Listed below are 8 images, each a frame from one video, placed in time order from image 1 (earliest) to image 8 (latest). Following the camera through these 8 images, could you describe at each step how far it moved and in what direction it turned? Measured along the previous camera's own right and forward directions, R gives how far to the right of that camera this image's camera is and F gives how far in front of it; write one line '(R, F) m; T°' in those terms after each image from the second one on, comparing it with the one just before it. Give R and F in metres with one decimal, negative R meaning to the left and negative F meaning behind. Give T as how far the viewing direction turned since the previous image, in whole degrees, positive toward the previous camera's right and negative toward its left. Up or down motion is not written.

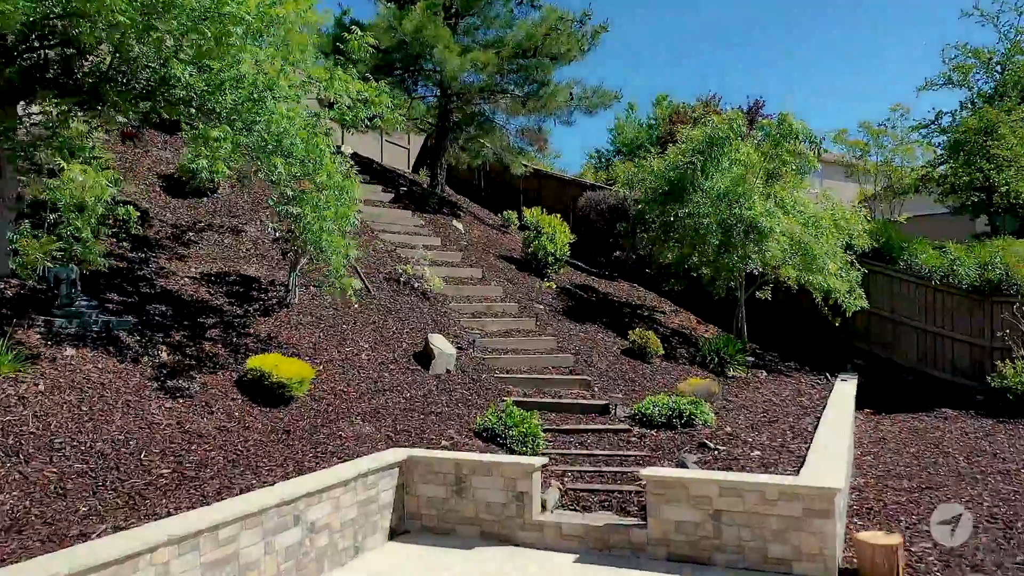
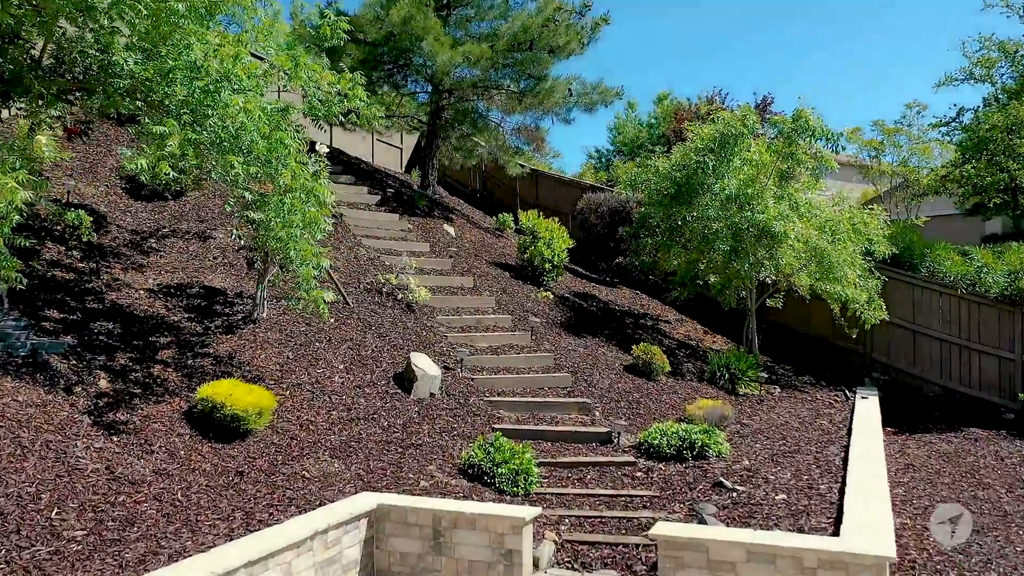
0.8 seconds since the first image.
(+0.1, +0.6) m; 0°
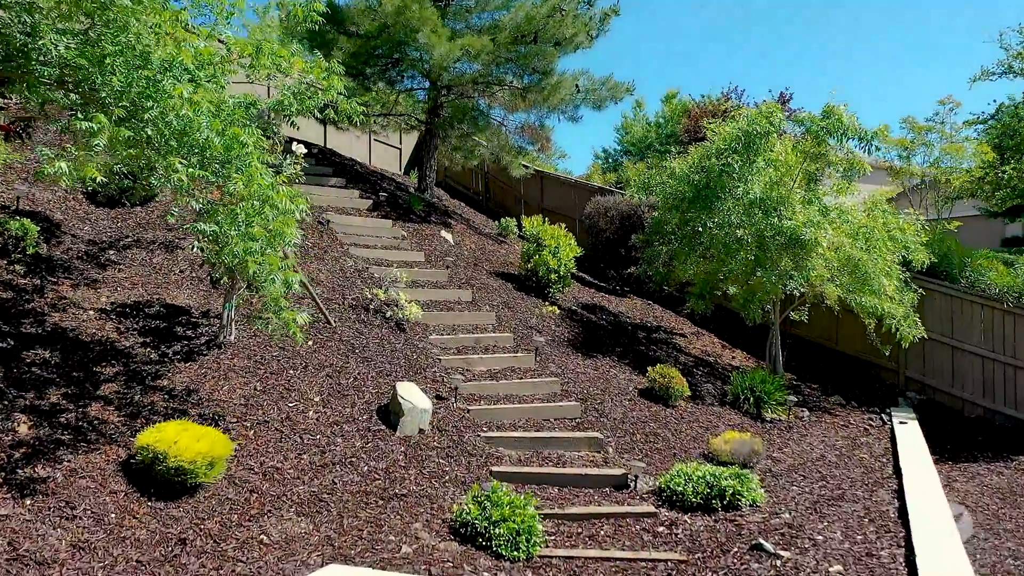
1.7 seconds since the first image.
(0.0, +0.7) m; 0°
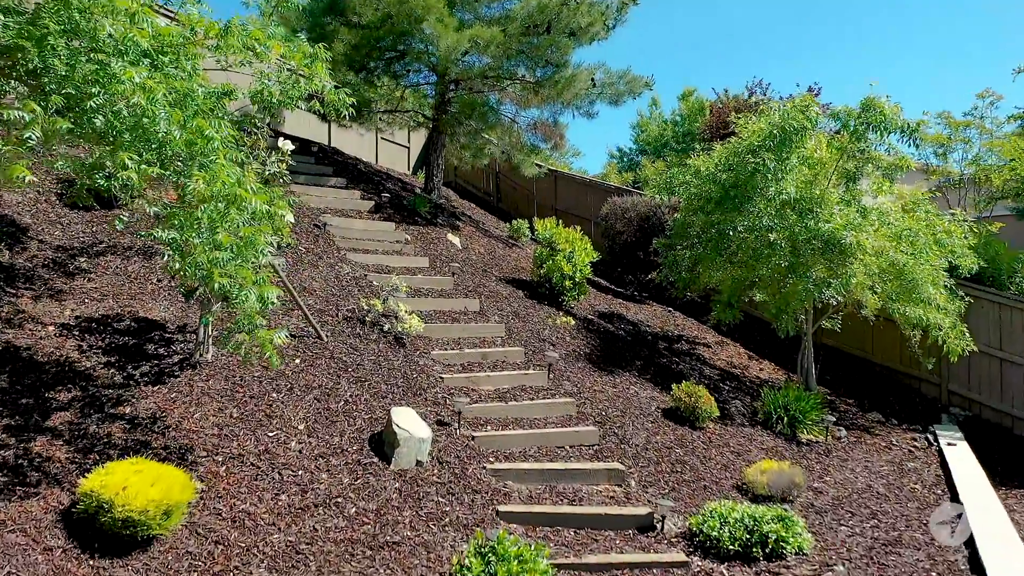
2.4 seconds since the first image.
(0.0, +0.6) m; -1°
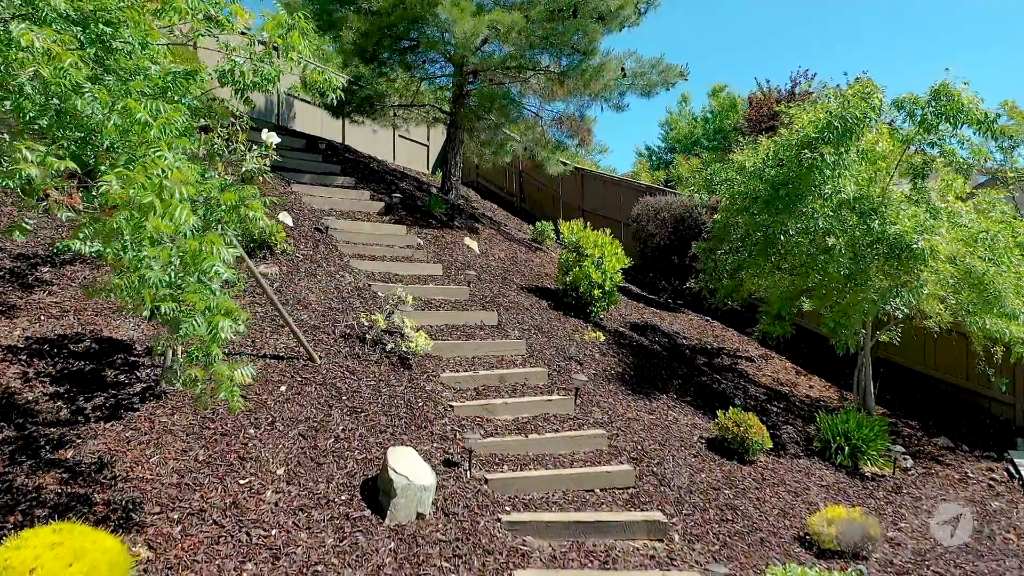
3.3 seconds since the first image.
(0.0, +0.7) m; -2°
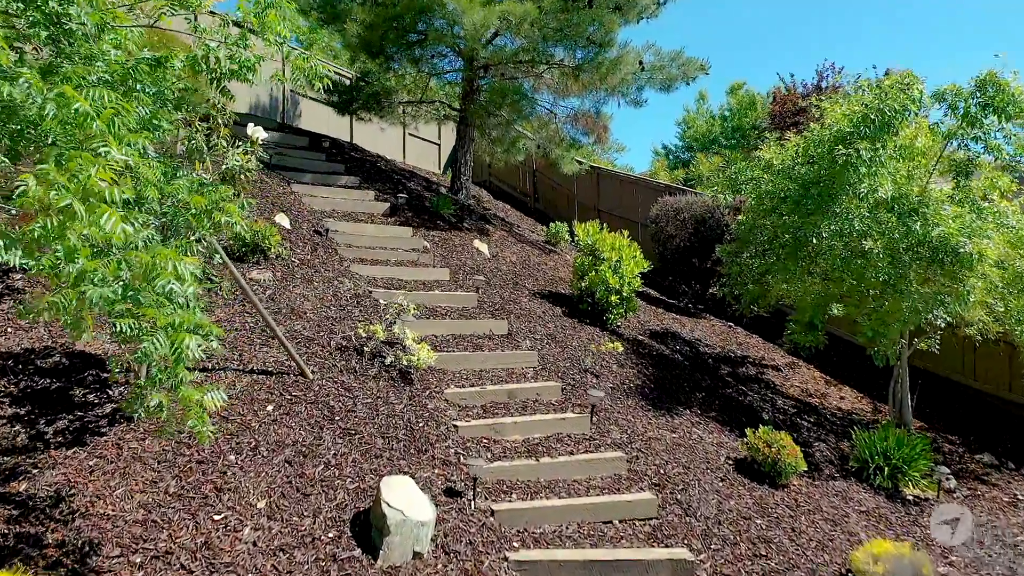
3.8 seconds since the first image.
(0.0, +0.4) m; -1°
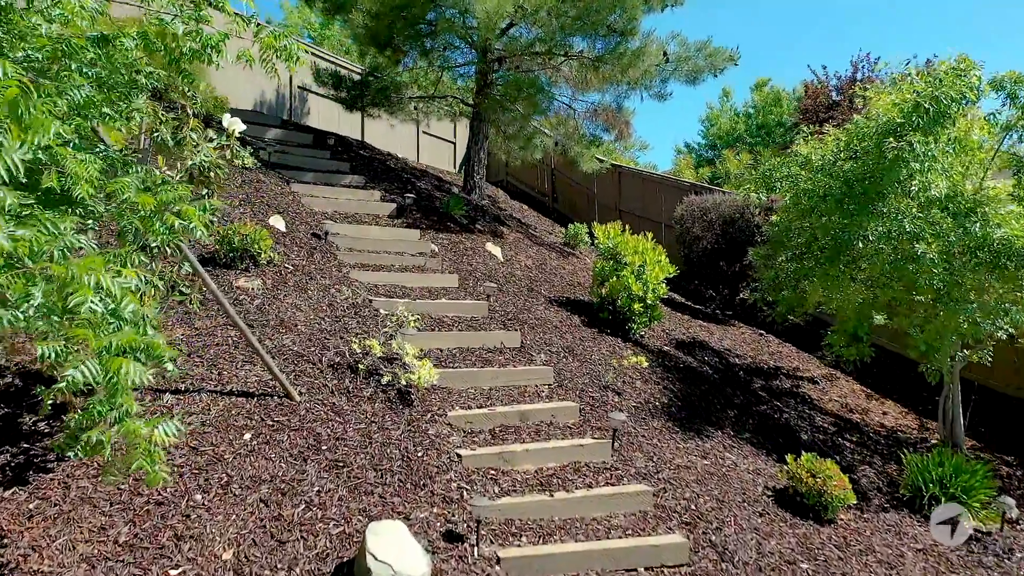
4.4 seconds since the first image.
(0.0, +0.5) m; -1°
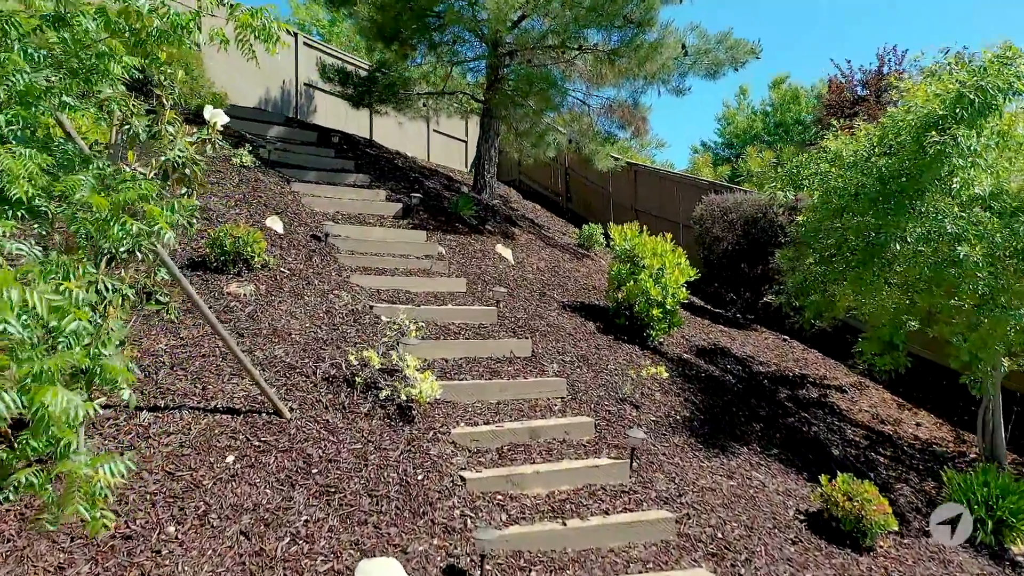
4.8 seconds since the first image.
(0.0, +0.3) m; -1°
